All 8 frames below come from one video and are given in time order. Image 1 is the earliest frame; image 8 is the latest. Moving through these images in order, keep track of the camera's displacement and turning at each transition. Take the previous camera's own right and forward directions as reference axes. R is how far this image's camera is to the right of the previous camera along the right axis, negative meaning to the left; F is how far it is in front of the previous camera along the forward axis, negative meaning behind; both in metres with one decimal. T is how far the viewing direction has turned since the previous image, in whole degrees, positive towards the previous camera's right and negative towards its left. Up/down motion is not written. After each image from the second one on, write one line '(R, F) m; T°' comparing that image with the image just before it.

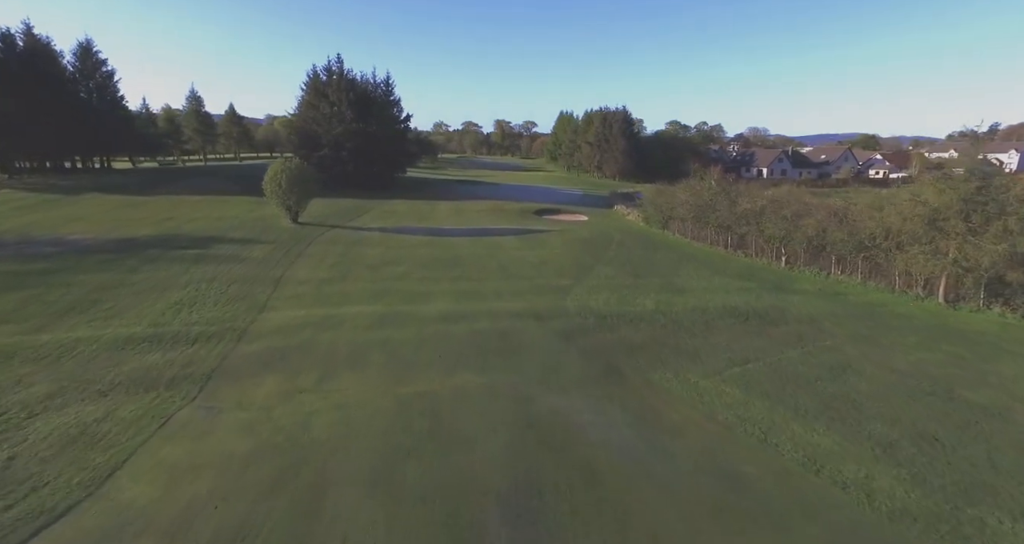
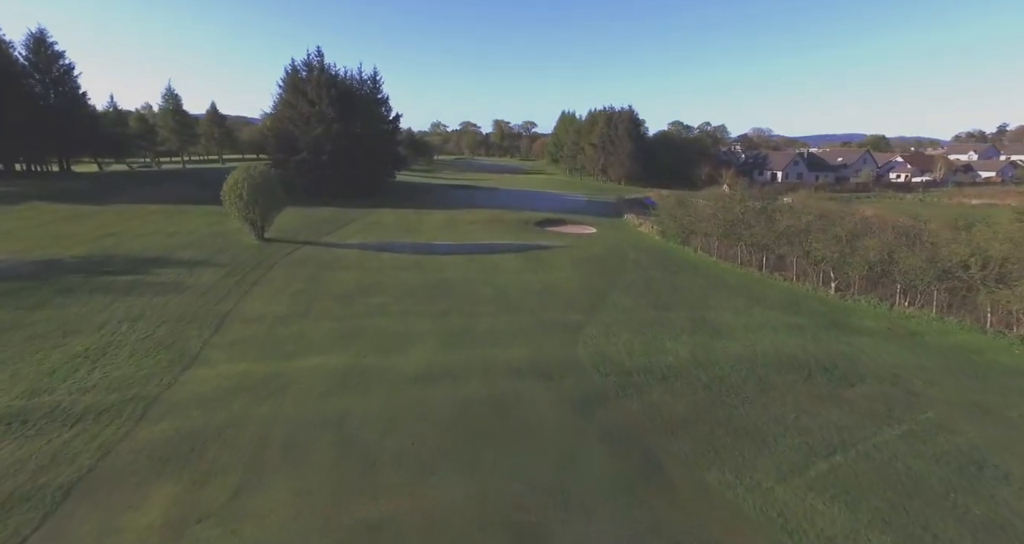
(0.0, +3.5) m; 0°
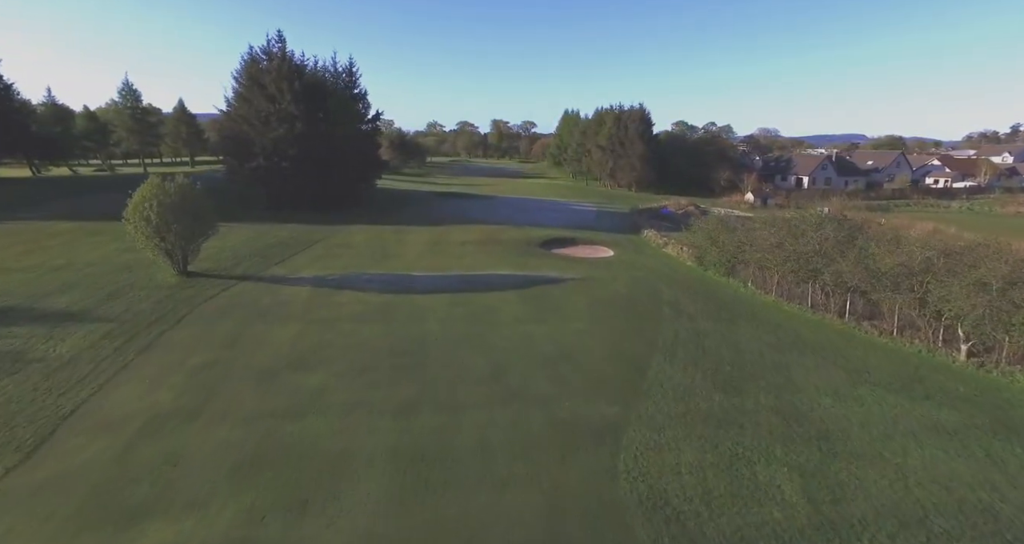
(0.0, +5.4) m; 0°
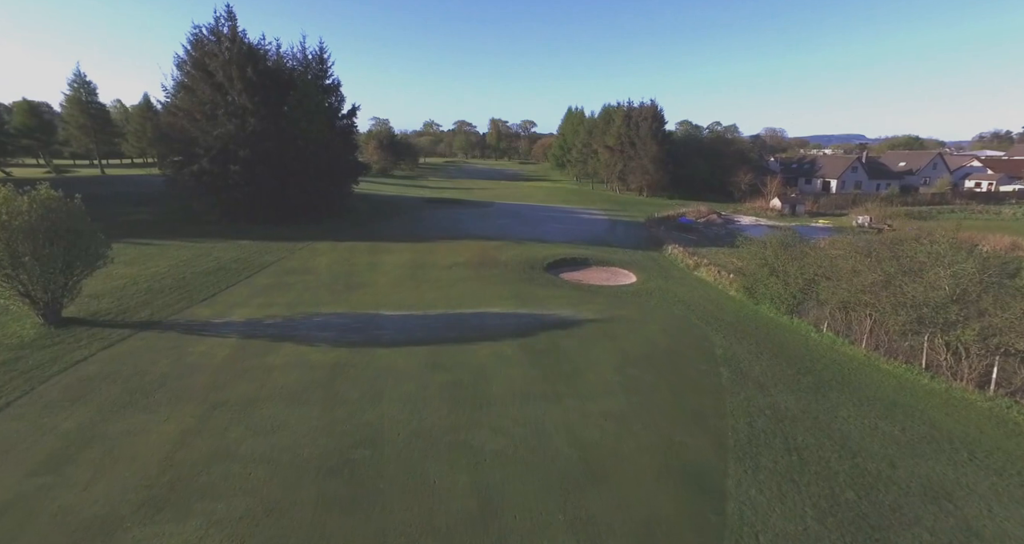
(0.0, +4.9) m; 0°
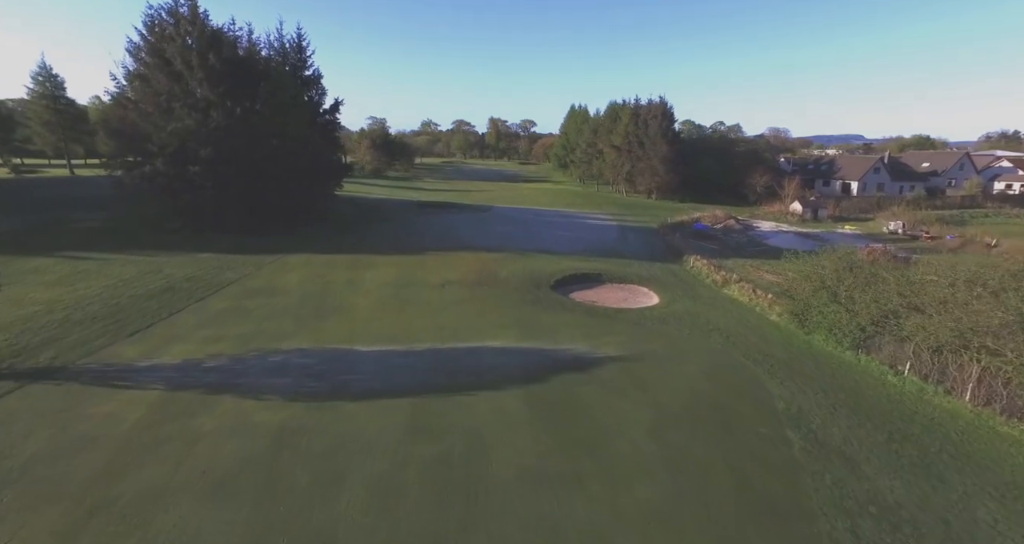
(-0.1, +3.0) m; 0°
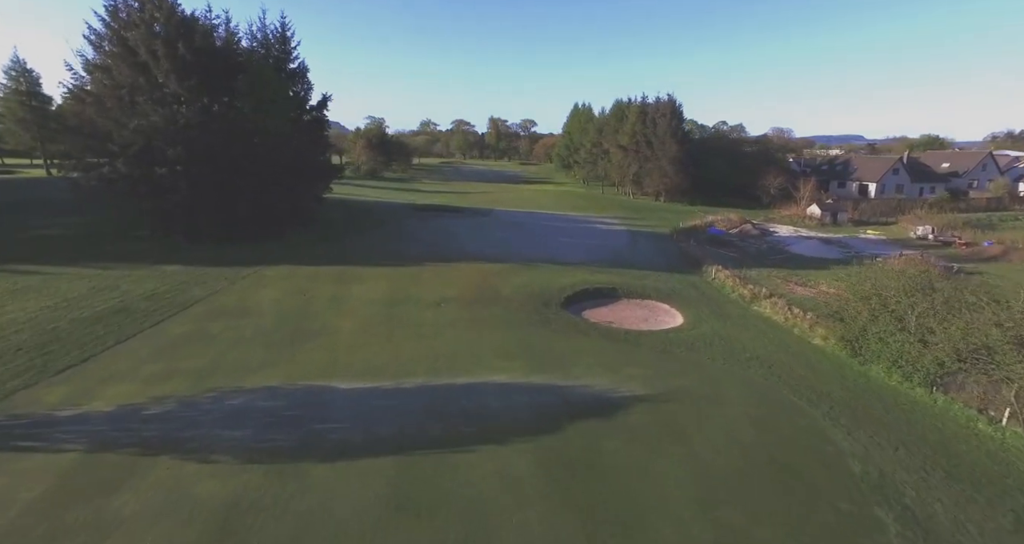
(-0.2, +2.1) m; 0°
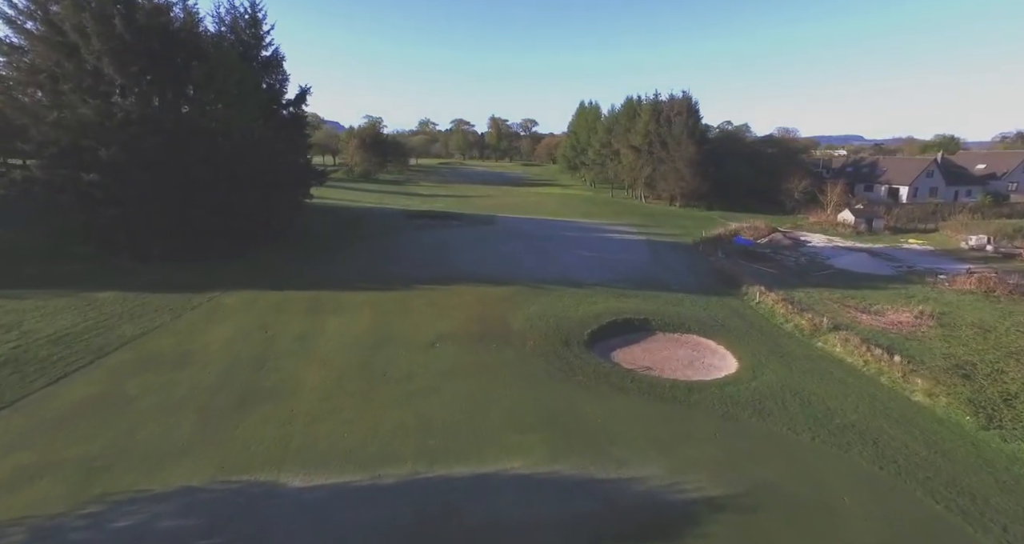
(-0.3, +3.3) m; 0°
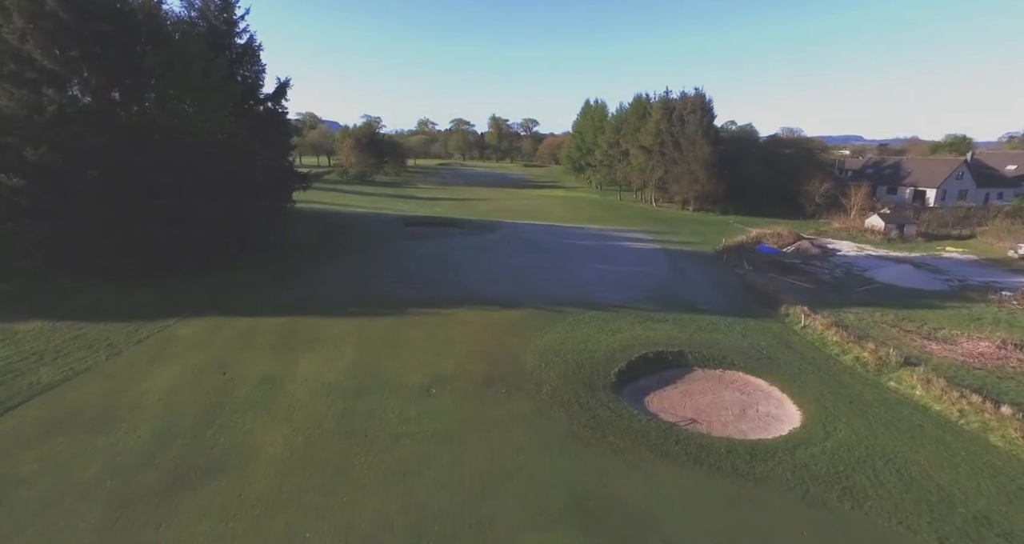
(-0.3, +2.5) m; 0°
